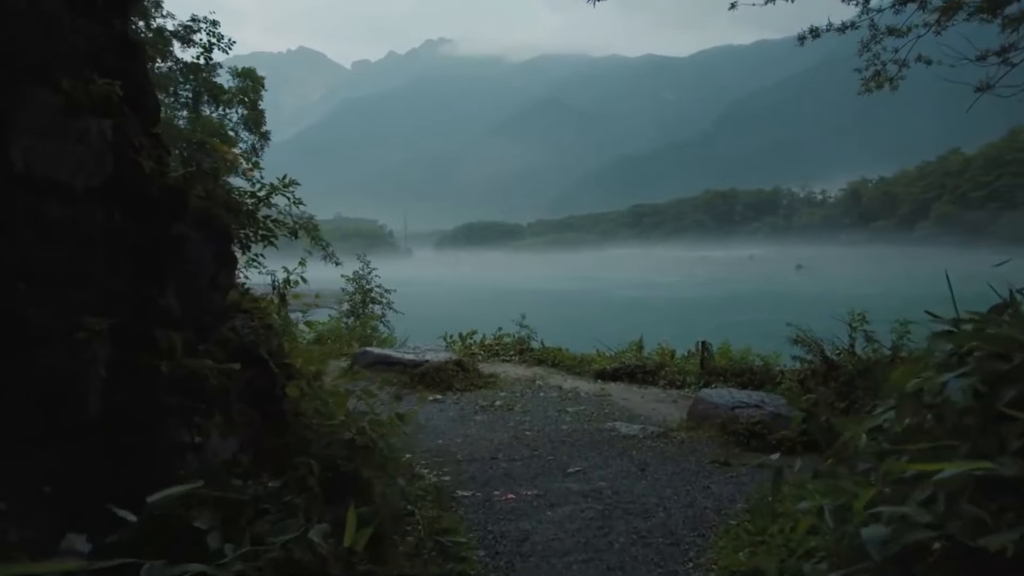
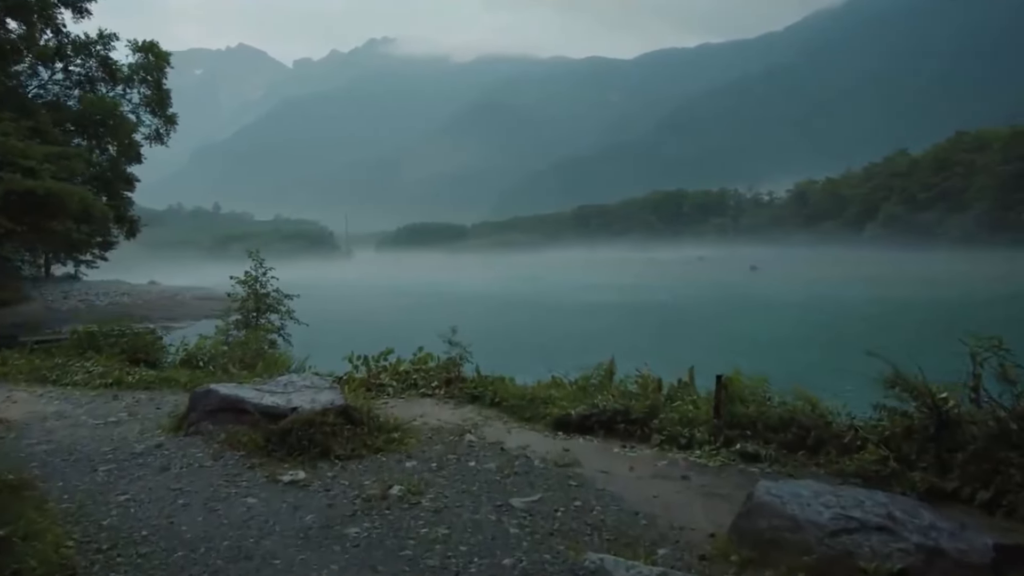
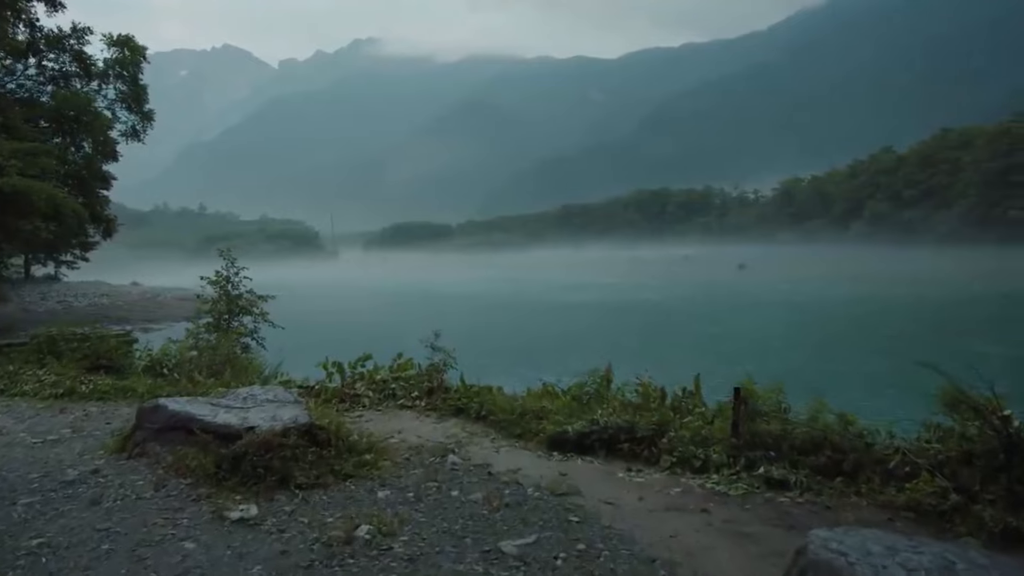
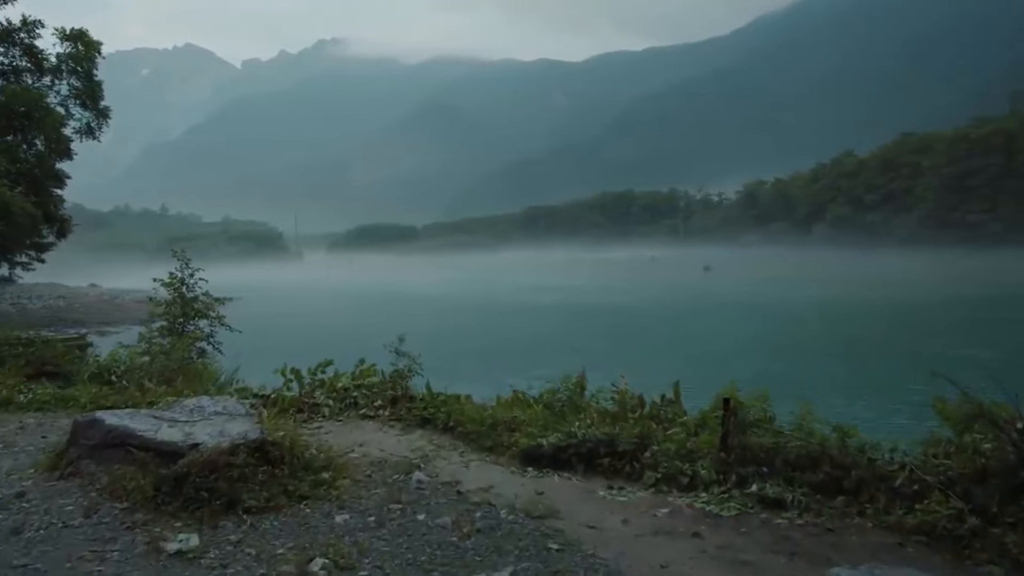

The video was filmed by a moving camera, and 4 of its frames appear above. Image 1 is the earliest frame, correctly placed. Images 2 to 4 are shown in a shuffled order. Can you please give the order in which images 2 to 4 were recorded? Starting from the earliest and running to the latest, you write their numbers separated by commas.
2, 3, 4
